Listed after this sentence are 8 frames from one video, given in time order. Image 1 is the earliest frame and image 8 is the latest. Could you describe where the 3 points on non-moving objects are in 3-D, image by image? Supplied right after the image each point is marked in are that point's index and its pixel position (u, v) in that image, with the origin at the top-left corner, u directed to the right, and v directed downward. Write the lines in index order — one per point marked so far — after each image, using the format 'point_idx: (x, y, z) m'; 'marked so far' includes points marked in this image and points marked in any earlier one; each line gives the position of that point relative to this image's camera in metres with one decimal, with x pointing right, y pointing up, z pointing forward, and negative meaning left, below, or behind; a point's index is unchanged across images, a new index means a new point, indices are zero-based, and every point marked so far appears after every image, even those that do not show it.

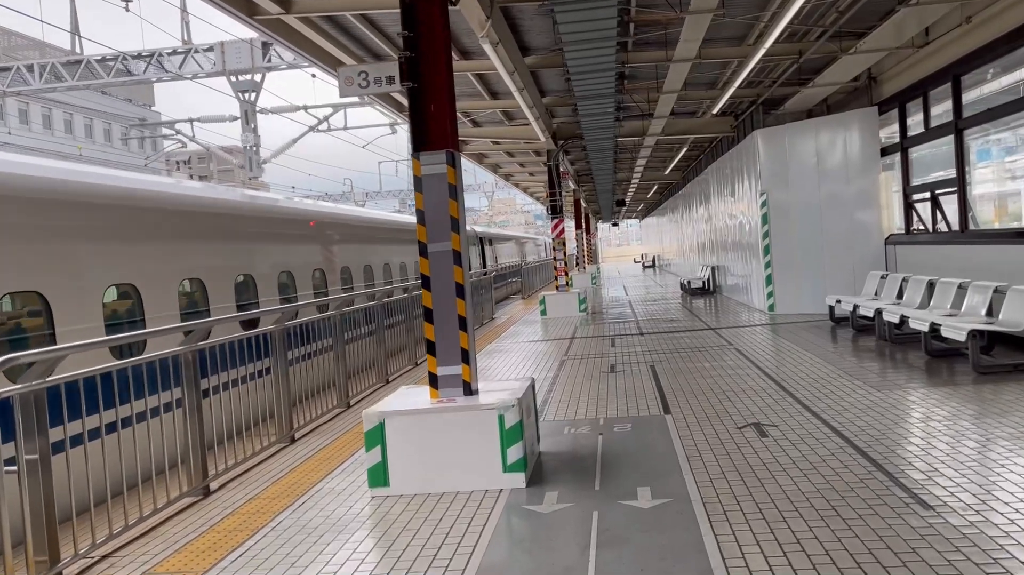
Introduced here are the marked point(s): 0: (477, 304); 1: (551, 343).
0: (-0.7, -0.3, +16.0) m
1: (+0.6, -0.8, +12.0) m
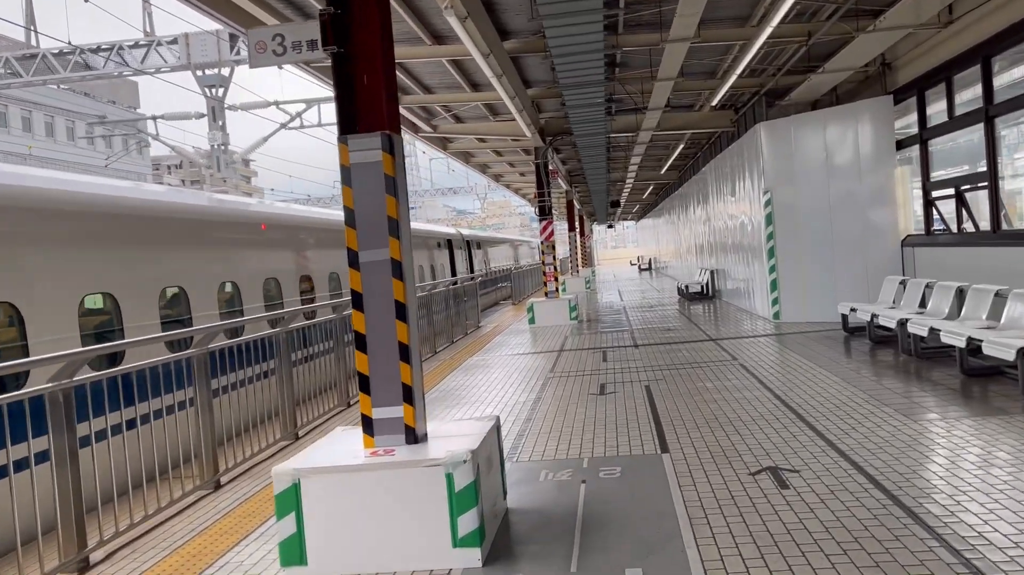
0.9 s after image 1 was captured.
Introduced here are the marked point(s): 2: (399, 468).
0: (-0.9, -0.5, +15.0) m
1: (+0.4, -0.9, +11.0) m
2: (-0.5, -0.8, +3.6) m
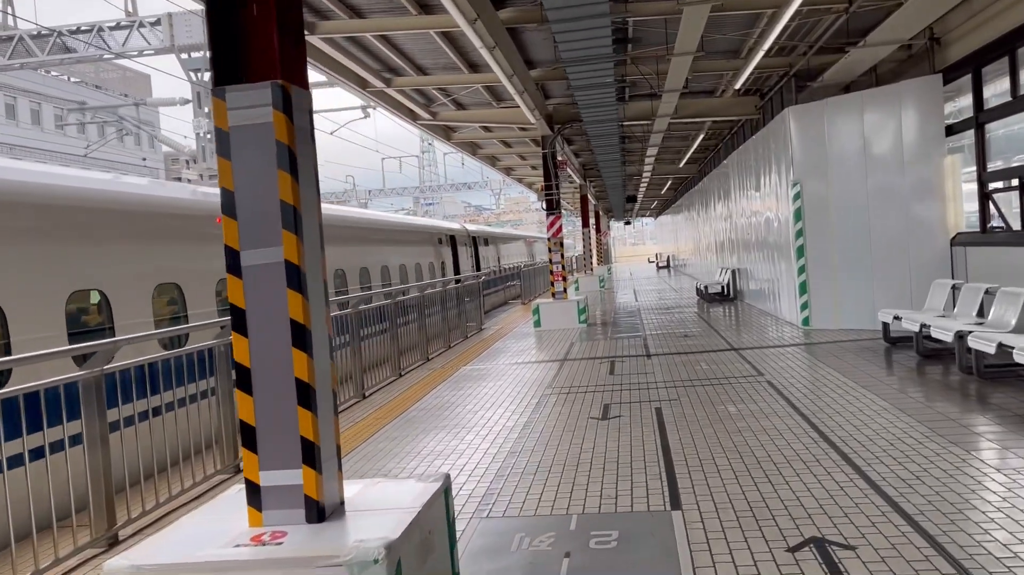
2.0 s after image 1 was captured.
0: (-0.9, -0.5, +13.9) m
1: (+0.3, -0.9, +9.9) m
2: (-0.7, -0.8, +2.5) m
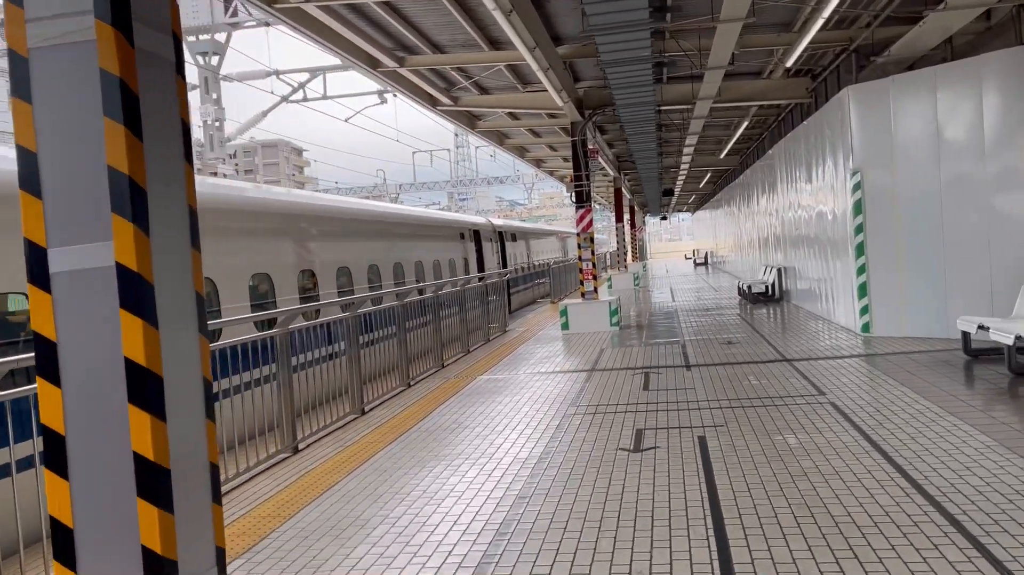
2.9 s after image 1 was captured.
0: (-0.5, -0.4, +12.8) m
1: (+0.6, -0.9, +8.8) m
2: (-0.8, -0.9, +1.4) m
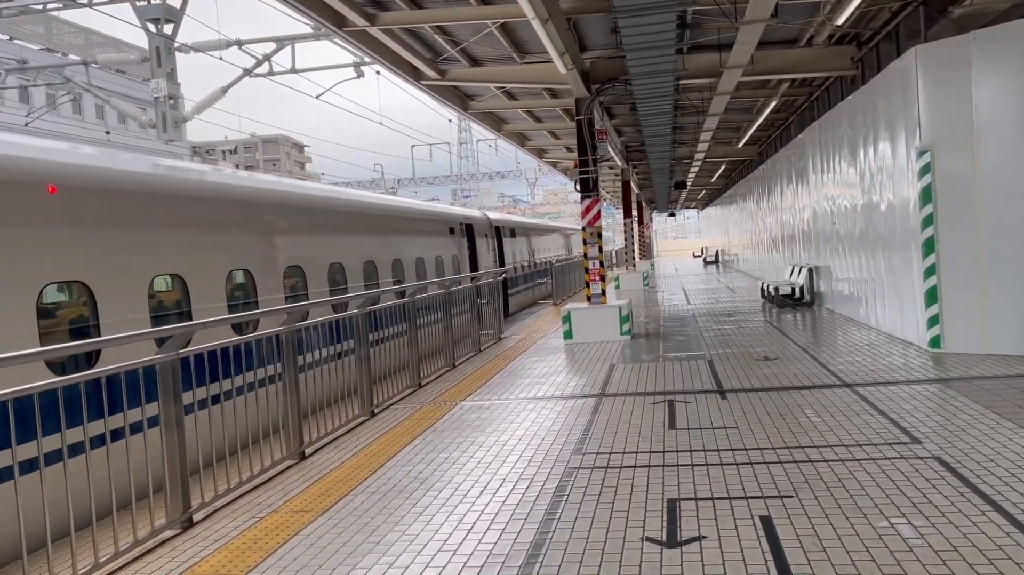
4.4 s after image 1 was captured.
0: (-0.6, -0.5, +11.1) m
1: (+0.5, -1.0, +7.0) m
2: (-0.9, -0.9, -0.3) m
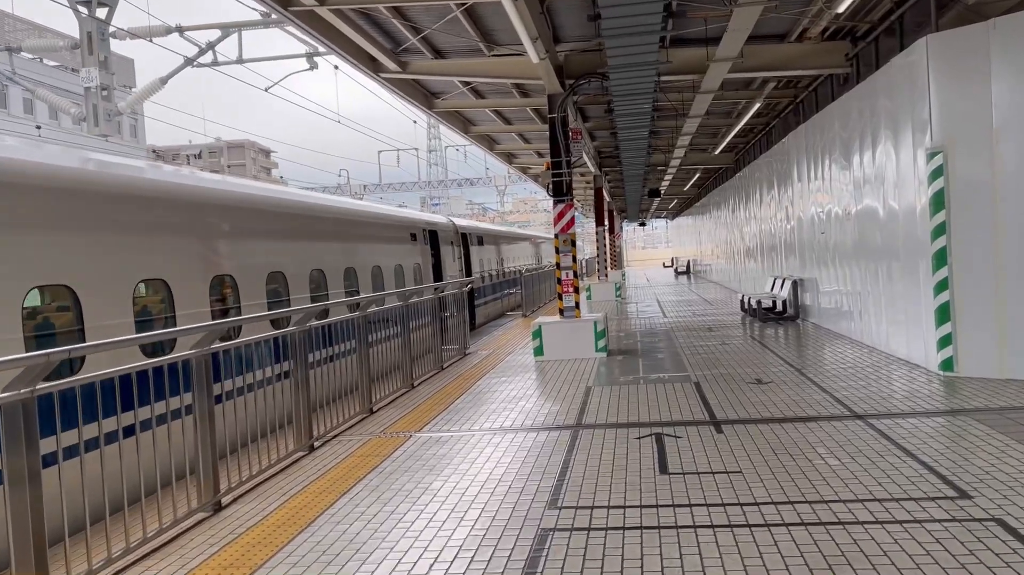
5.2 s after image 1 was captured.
0: (-1.0, -0.6, +10.1) m
1: (+0.2, -1.1, +6.1) m
2: (-0.9, -1.0, -1.3) m
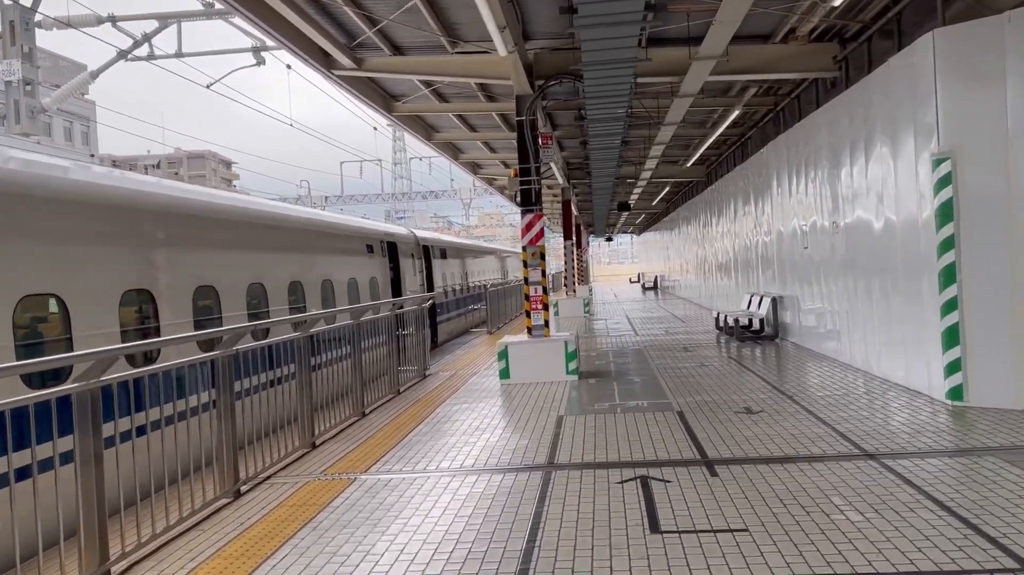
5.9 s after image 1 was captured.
0: (-1.4, -0.8, +9.2) m
1: (0.0, -1.2, +5.2) m
2: (-0.8, -0.9, -2.2) m
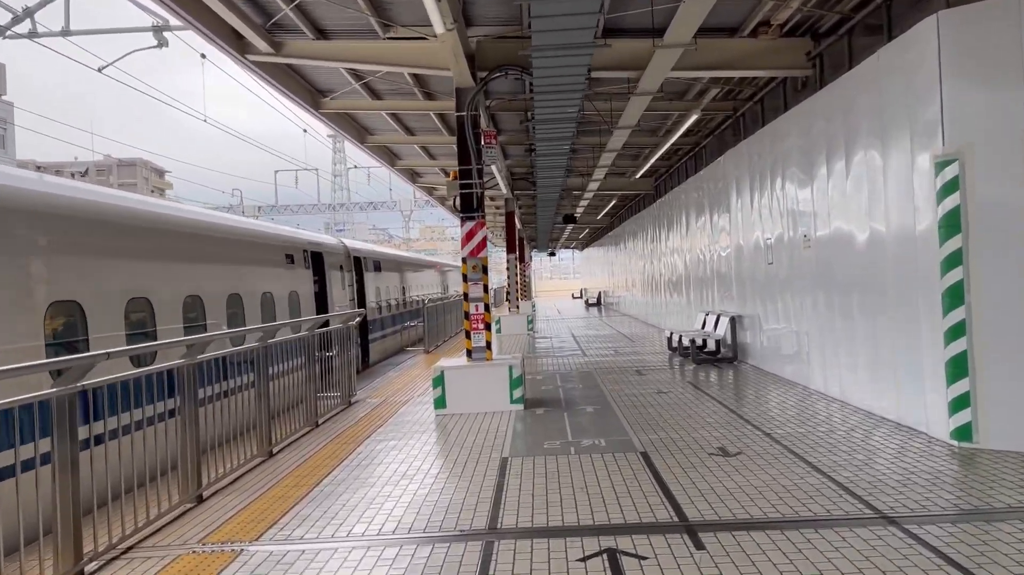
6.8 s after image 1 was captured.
0: (-2.0, -1.0, +7.9) m
1: (-0.4, -1.3, +4.1) m
2: (-0.6, -0.9, -3.4) m
